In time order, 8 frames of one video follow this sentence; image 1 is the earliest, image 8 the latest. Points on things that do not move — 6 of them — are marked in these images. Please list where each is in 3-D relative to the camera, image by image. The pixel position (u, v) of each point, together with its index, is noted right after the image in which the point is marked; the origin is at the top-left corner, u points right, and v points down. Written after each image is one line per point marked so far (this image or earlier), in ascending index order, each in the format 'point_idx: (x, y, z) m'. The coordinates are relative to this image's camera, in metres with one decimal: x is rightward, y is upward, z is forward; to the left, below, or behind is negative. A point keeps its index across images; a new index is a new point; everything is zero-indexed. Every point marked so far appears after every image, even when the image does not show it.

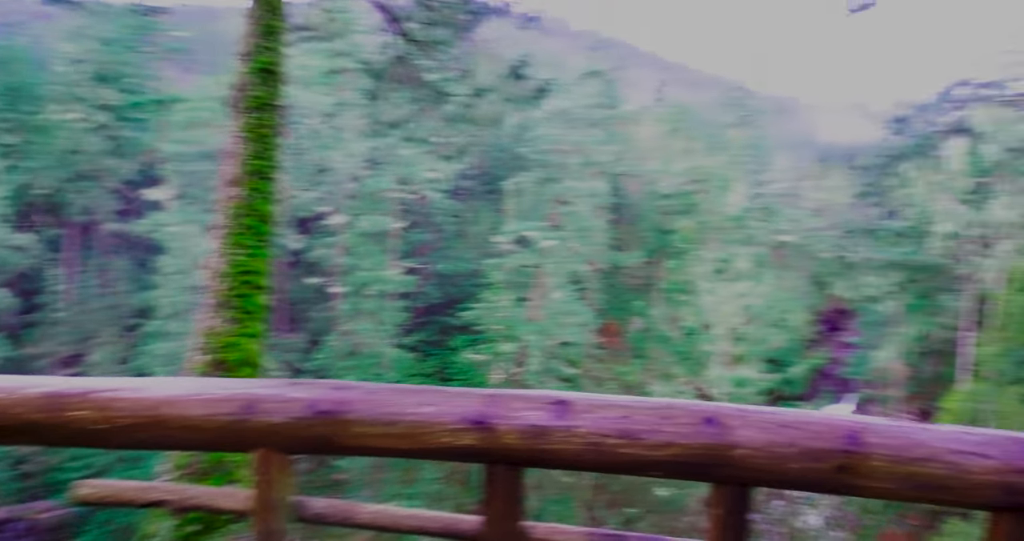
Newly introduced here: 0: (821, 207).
0: (+3.0, +0.5, +7.5) m
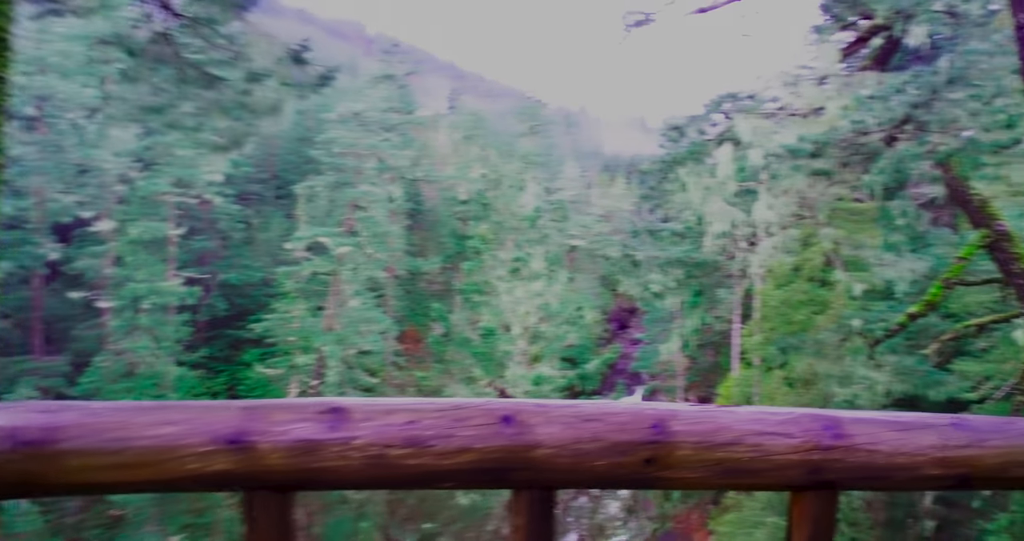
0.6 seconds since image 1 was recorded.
0: (+1.0, +0.6, +7.8) m
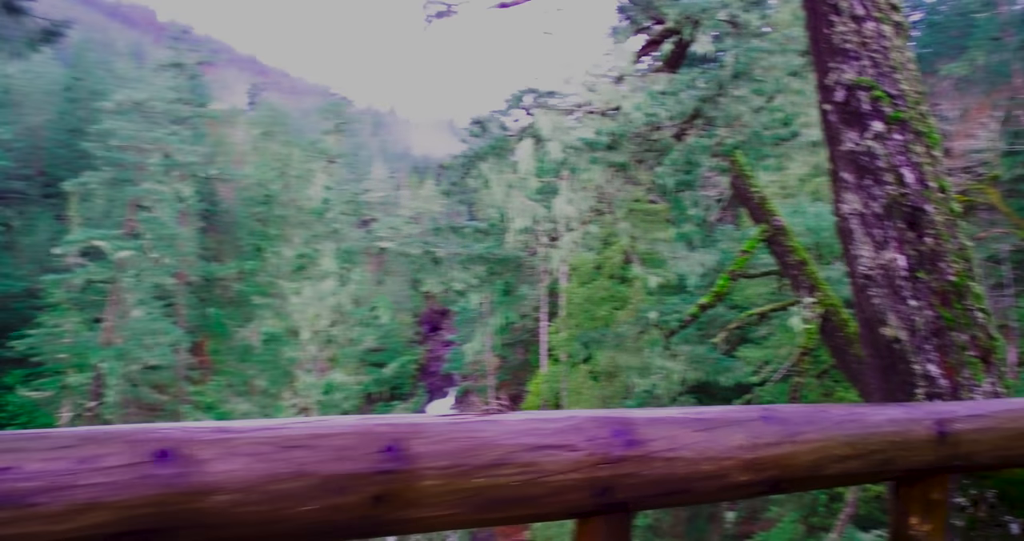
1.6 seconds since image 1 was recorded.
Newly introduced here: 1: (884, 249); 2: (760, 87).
0: (-1.0, +0.6, +7.4) m
1: (+1.0, +0.1, +2.1) m
2: (+1.6, +1.2, +5.0) m
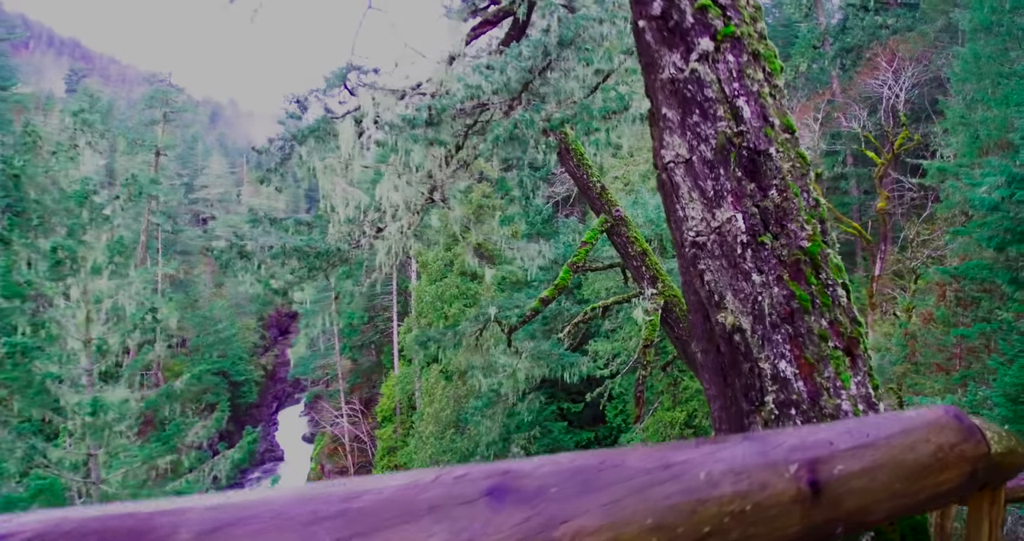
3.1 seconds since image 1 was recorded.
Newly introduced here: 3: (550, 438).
0: (-2.5, +0.6, +6.5) m
1: (+0.4, +0.1, +1.6) m
2: (+0.5, +1.3, +4.6) m
3: (+0.5, -1.8, +8.5) m
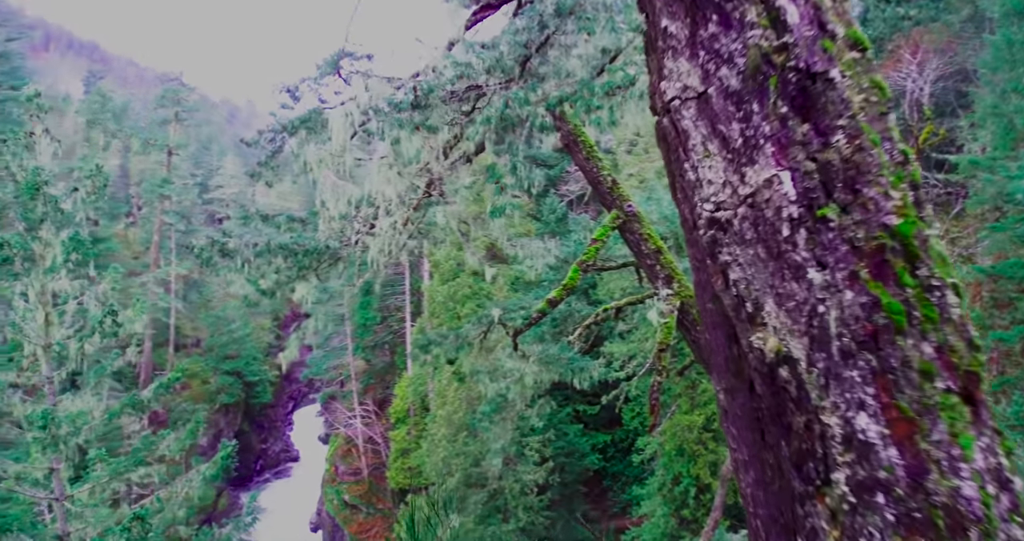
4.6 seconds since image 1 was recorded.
0: (-2.4, +0.6, +6.0) m
1: (+0.3, +0.2, +1.1) m
2: (+0.4, +1.3, +4.1) m
3: (+0.6, -1.8, +8.0) m
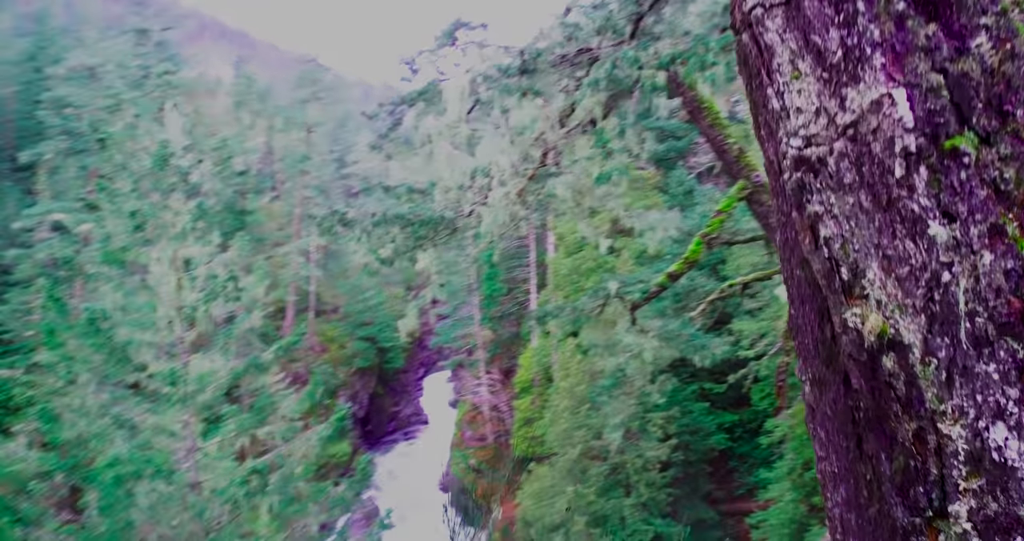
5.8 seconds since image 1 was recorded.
0: (-1.5, +0.9, +6.2) m
1: (+0.4, +0.2, +0.9) m
2: (+1.0, +1.4, +3.8) m
3: (+1.7, -1.5, +7.7) m
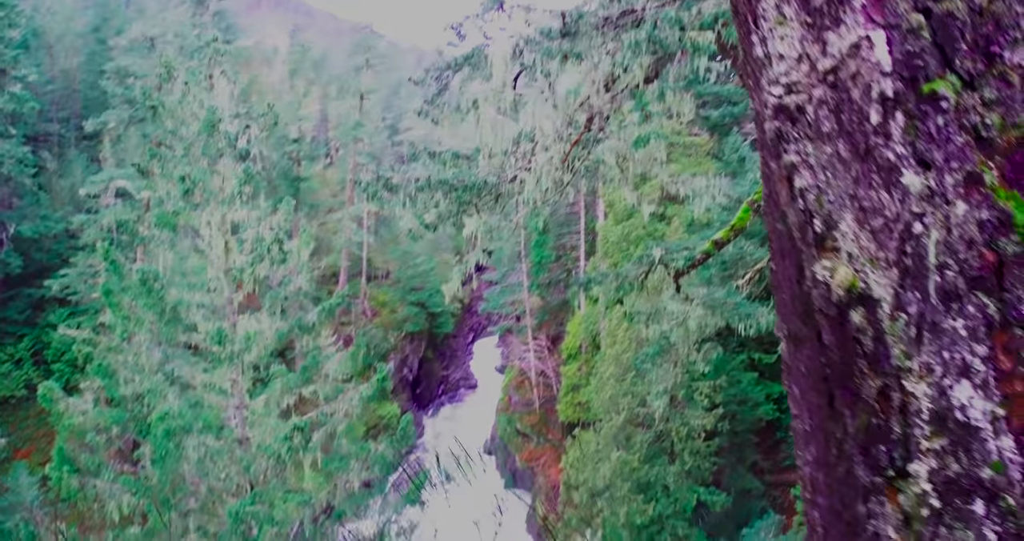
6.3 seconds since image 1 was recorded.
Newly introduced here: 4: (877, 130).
0: (-1.2, +1.2, +6.2) m
1: (+0.4, +0.2, +0.9) m
2: (+1.2, +1.6, +3.7) m
3: (+2.1, -1.2, +7.7) m
4: (+0.4, +0.1, +0.8) m
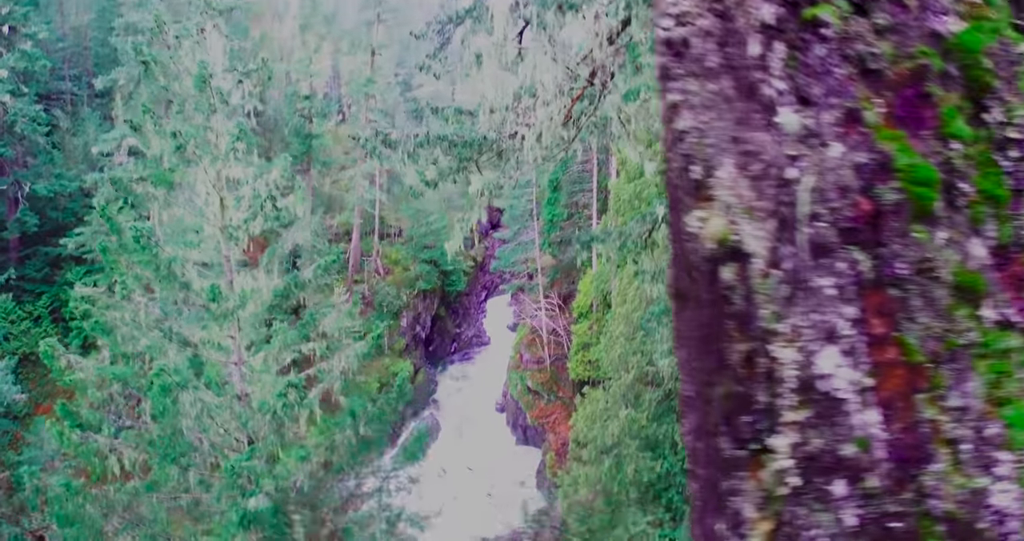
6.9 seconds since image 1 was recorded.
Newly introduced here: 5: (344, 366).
0: (-1.2, +1.5, +6.1) m
1: (+0.3, +0.3, +0.8) m
2: (+1.2, +1.8, +3.5) m
3: (+2.2, -0.8, +7.6) m
4: (+0.3, +0.2, +0.7) m
5: (-1.3, -0.8, +6.1) m
